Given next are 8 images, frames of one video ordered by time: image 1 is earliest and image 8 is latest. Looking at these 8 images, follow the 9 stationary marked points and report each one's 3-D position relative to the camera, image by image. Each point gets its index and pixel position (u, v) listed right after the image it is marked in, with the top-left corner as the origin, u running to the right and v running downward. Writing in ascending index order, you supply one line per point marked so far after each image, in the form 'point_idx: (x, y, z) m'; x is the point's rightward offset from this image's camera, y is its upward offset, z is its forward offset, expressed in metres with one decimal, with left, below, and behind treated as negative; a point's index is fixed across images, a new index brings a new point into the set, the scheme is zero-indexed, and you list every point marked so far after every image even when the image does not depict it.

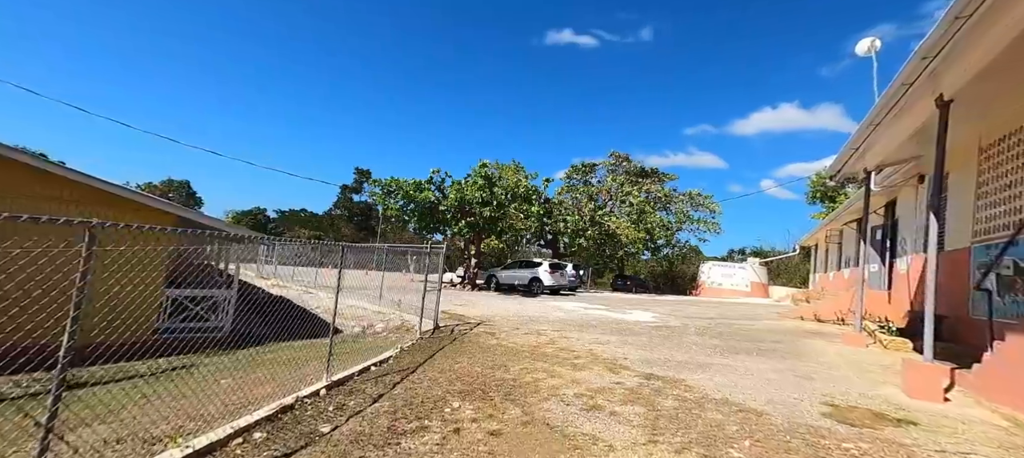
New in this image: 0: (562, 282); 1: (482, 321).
0: (+2.2, -2.5, +20.3) m
1: (-0.6, -1.9, +8.7) m
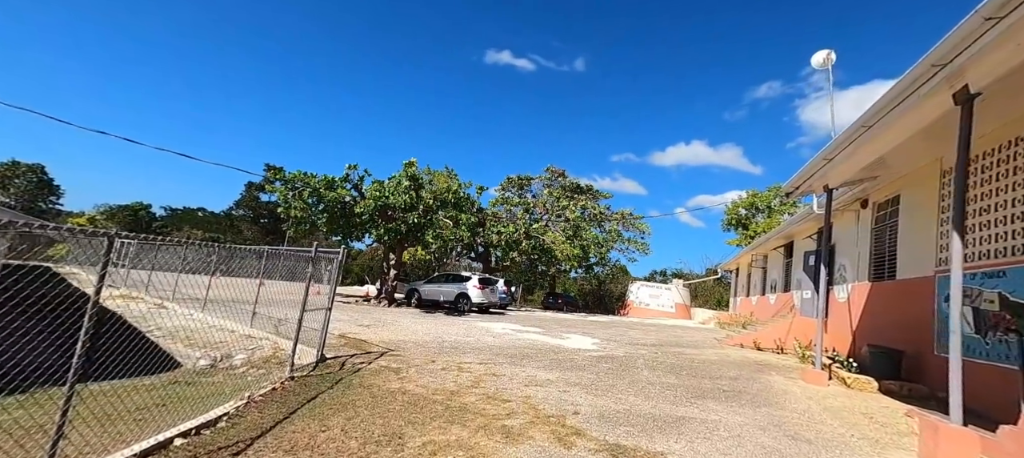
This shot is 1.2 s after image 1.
0: (-1.1, -3.0, +18.6) m
1: (-2.0, -1.9, +6.8) m
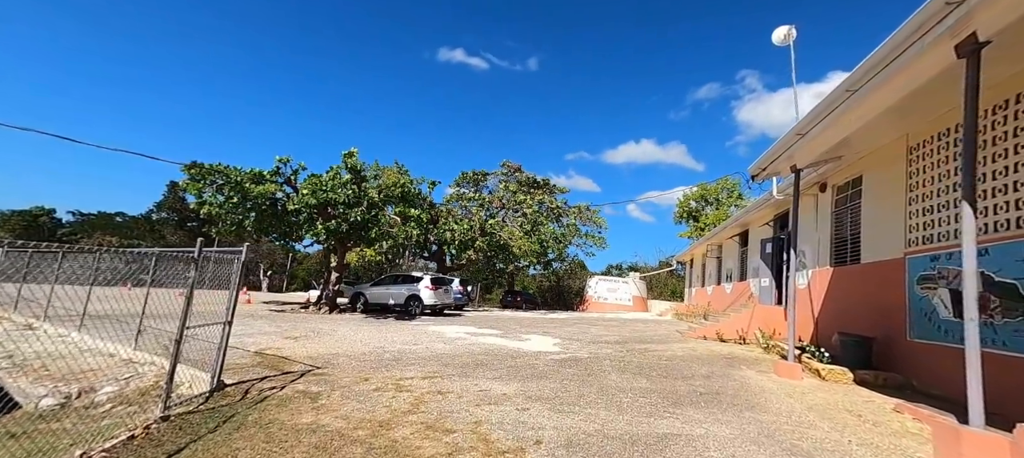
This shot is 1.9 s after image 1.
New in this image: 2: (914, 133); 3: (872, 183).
0: (-2.9, -2.9, +17.5) m
1: (-2.6, -1.8, +5.7) m
2: (+6.1, +1.5, +6.5) m
3: (+6.4, +0.8, +7.6) m
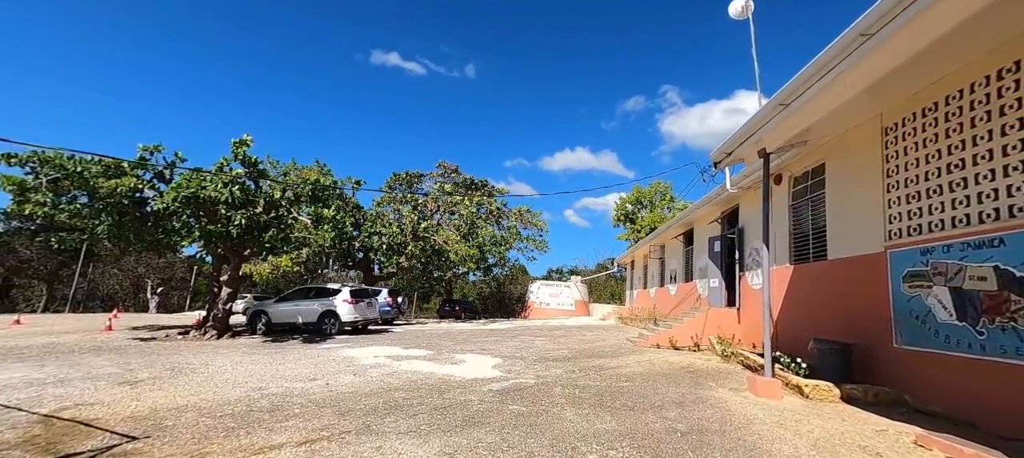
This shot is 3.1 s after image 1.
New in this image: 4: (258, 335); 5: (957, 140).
0: (-5.2, -3.1, +15.4) m
1: (-3.3, -1.8, +3.7) m
2: (+5.1, +1.6, +5.8) m
3: (+5.2, +0.9, +6.9) m
4: (-9.5, -3.9, +15.7) m
5: (+5.0, +1.0, +4.8) m
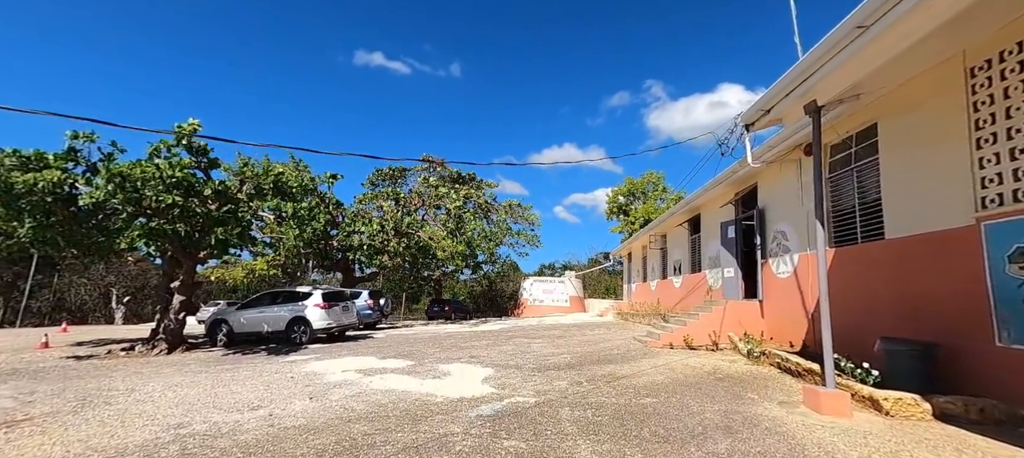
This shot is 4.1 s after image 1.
0: (-5.5, -3.0, +13.9) m
1: (-3.4, -1.7, +2.3) m
2: (+5.0, +1.9, +4.6) m
3: (+5.1, +1.3, +5.7) m
4: (-9.7, -3.9, +14.2) m
5: (+4.9, +1.3, +3.6) m
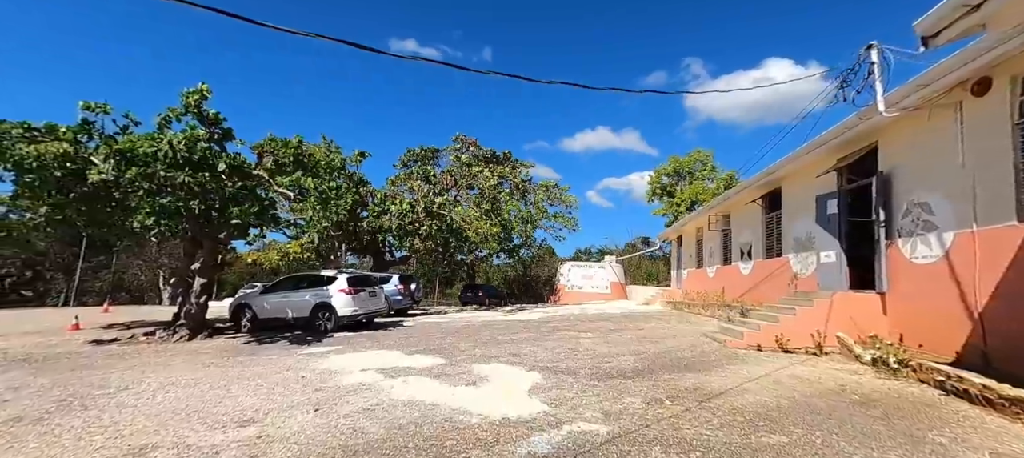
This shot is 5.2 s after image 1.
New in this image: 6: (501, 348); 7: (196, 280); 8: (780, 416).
0: (-4.2, -2.3, +12.8) m
1: (-3.0, -1.5, +1.0) m
2: (+5.5, +2.2, +2.6) m
3: (+5.6, +1.6, +3.6) m
4: (-8.4, -3.2, +13.4) m
5: (+5.3, +1.6, +1.6) m
6: (-0.3, -2.4, +8.7) m
7: (-9.5, -1.5, +13.0) m
8: (+2.6, -1.8, +4.1) m
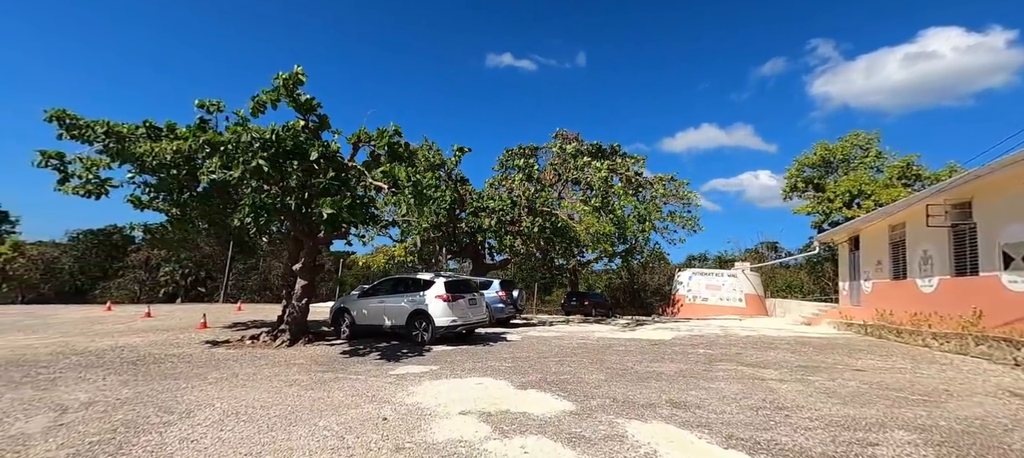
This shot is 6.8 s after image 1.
0: (-1.0, -2.3, +11.0) m
1: (-2.5, -1.3, -0.8) m
2: (+6.1, +2.5, -1.1) m
3: (+6.6, +1.9, -0.1) m
4: (-5.0, -3.2, +12.5) m
5: (+5.8, +1.9, -2.0) m
6: (+1.9, -2.3, +6.1) m
7: (-6.1, -1.5, +12.3) m
8: (+3.7, -1.6, +0.9) m
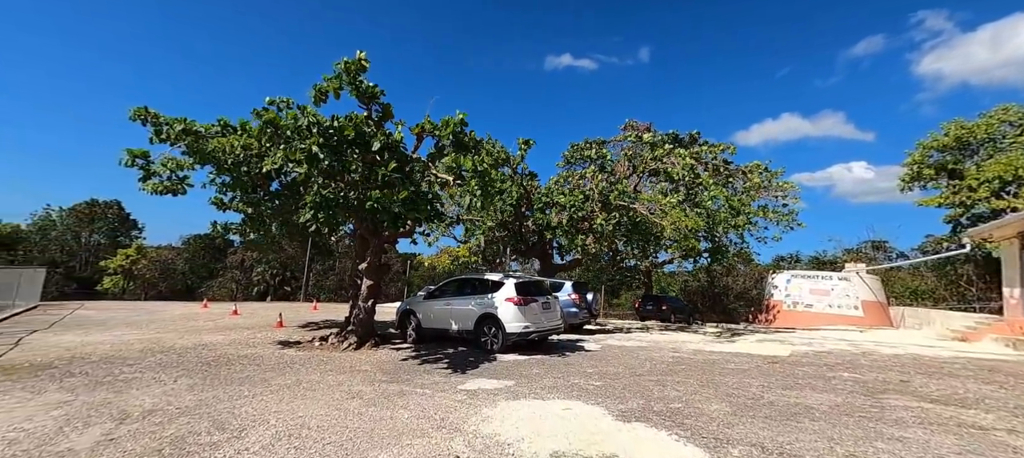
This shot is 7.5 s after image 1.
0: (+0.8, -2.2, +9.7) m
1: (-2.3, -1.2, -1.7) m
2: (+6.1, +2.7, -3.3) m
3: (+6.7, +2.1, -2.4) m
4: (-2.9, -3.2, +11.7) m
5: (+5.6, +2.1, -4.1) m
6: (+3.1, -2.1, +4.4) m
7: (-4.0, -1.5, +11.8) m
8: (+4.0, -1.4, -0.9) m
